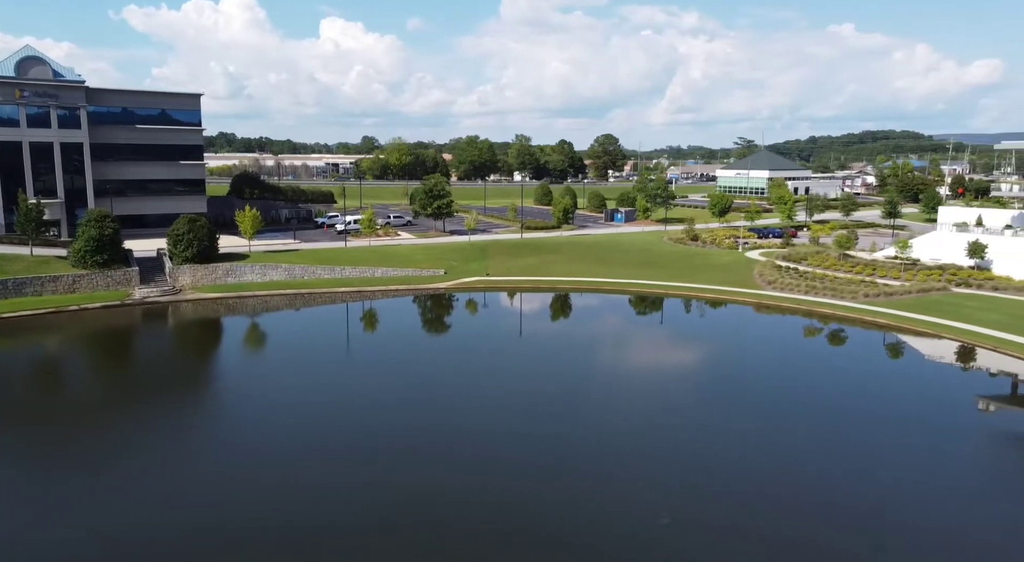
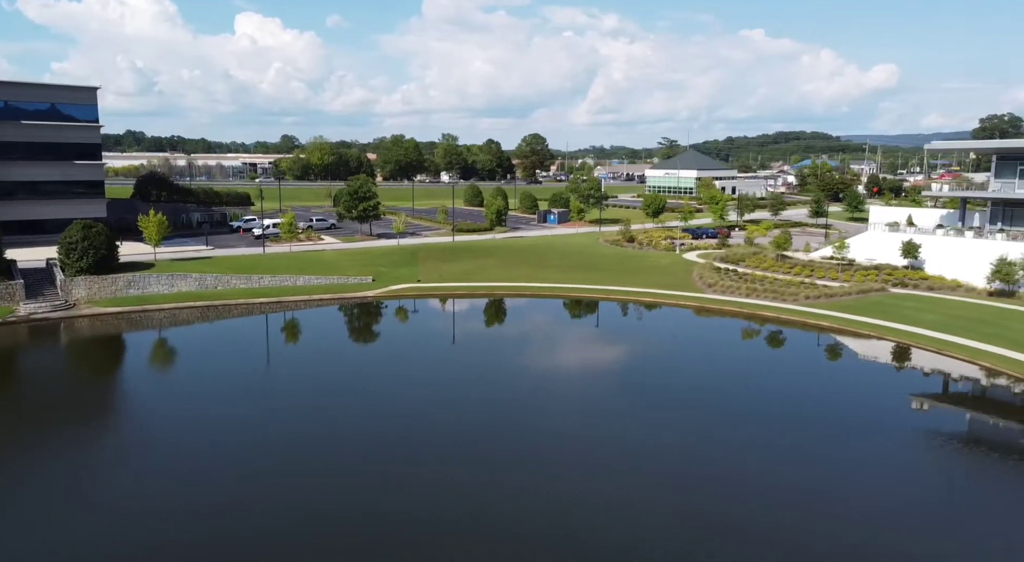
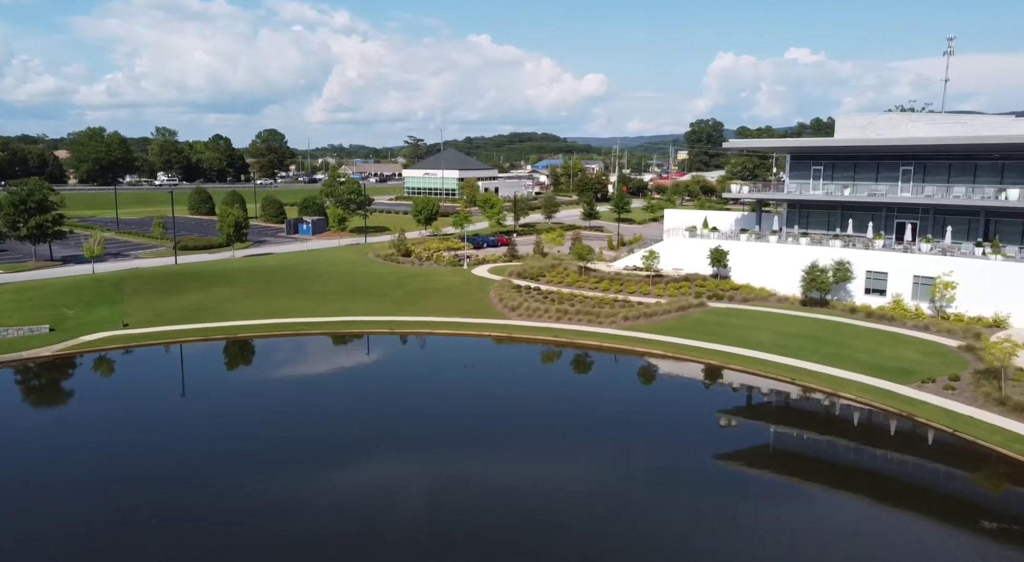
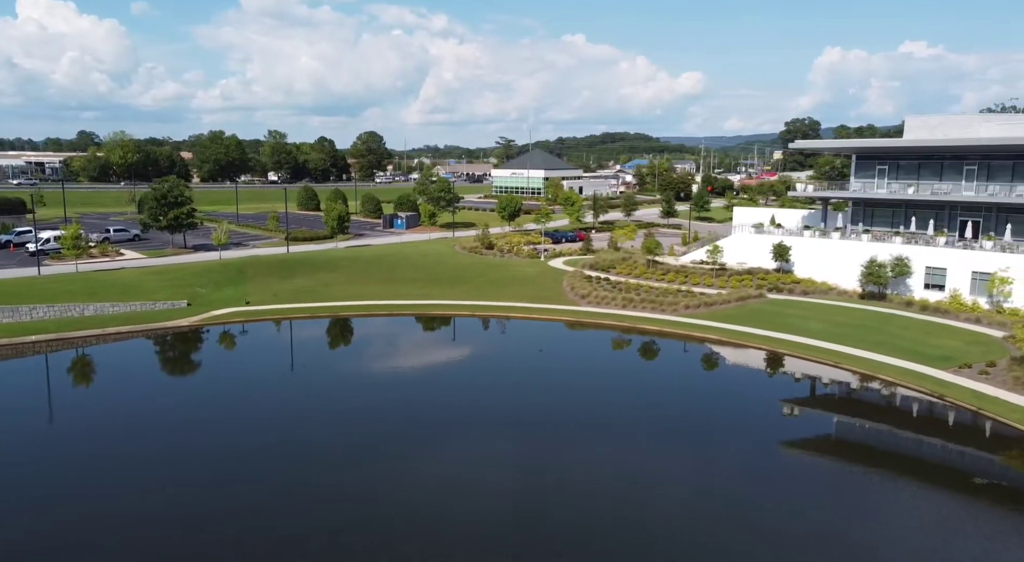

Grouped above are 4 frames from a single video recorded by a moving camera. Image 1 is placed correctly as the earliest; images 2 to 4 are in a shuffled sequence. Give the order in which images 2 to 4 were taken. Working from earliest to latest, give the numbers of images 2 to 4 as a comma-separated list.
2, 4, 3
